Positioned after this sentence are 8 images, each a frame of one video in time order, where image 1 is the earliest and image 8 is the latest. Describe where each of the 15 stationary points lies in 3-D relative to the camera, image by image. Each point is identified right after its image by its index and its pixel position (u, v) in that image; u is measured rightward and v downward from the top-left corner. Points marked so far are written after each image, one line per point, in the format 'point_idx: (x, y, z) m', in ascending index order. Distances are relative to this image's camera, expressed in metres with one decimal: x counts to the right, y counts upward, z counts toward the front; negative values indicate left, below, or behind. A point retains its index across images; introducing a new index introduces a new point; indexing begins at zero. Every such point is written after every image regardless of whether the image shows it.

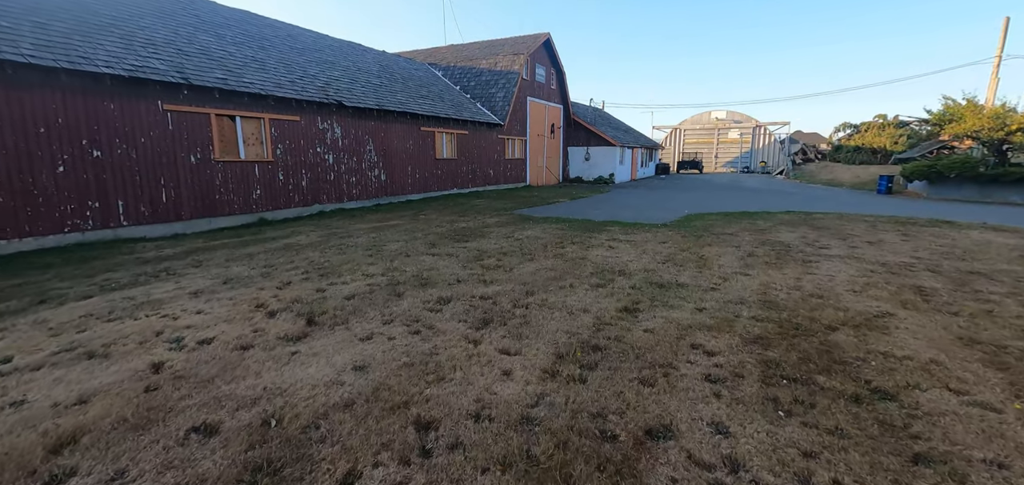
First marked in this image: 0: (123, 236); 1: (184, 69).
0: (-6.8, +0.1, +8.8) m
1: (-6.4, +3.4, +9.7) m
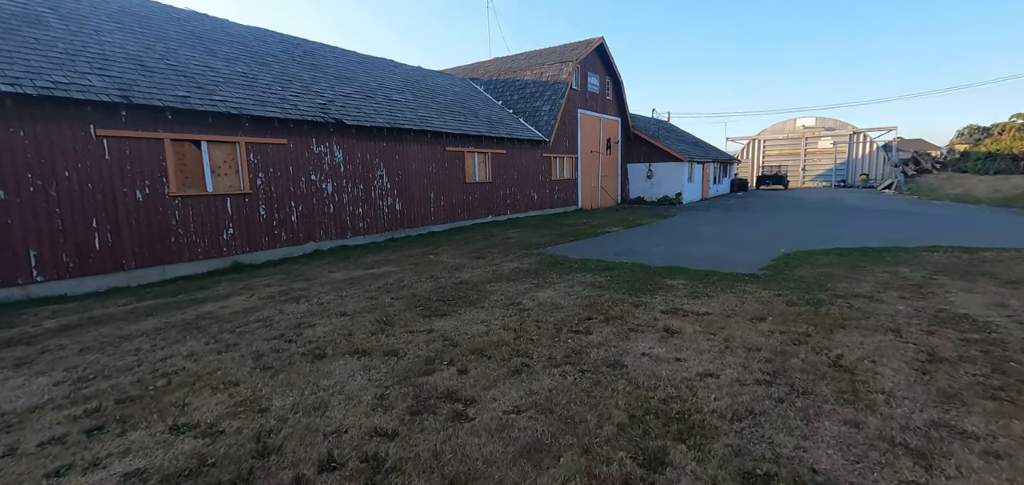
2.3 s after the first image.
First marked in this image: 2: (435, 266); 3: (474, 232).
0: (-6.6, -0.7, +7.0) m
1: (-6.1, +2.5, +8.0) m
2: (-1.4, -0.4, +8.3) m
3: (-1.1, +0.1, +13.4) m
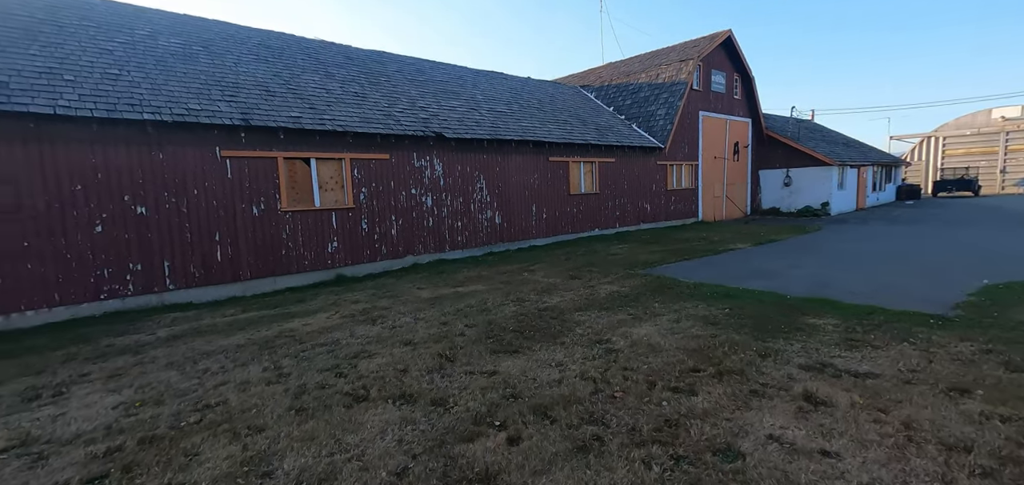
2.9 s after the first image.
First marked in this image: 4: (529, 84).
0: (-5.3, -0.9, +7.6) m
1: (-4.4, +2.3, +8.5) m
2: (+0.2, -0.7, +7.6) m
3: (+1.6, -0.3, +12.5) m
4: (+0.5, +5.7, +18.2) m
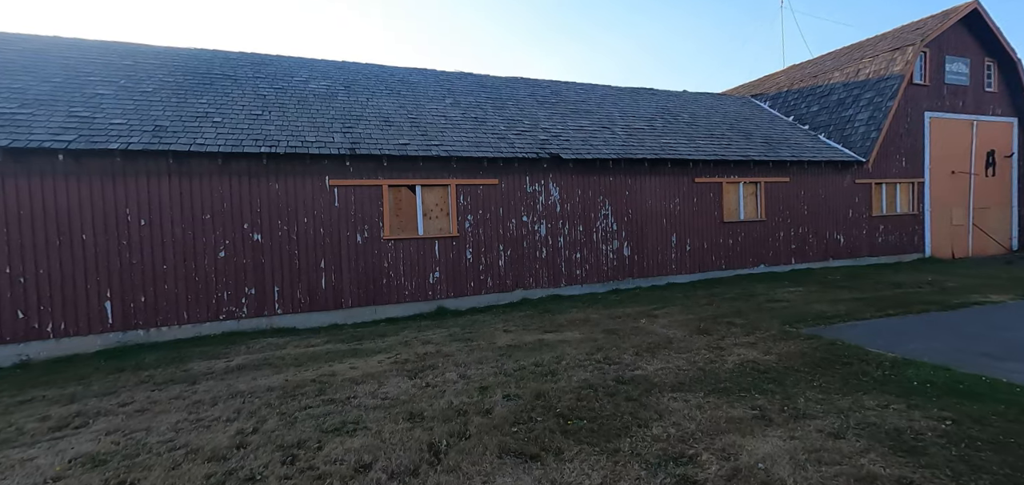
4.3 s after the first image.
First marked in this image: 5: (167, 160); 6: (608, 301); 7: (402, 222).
0: (-3.7, -1.3, +7.7) m
1: (-2.5, +1.8, +8.5) m
2: (+1.4, -1.2, +5.9) m
3: (+4.5, -1.1, +10.0) m
4: (+5.6, +4.6, +16.1) m
5: (-5.0, +1.2, +7.1) m
6: (+1.8, -1.1, +9.4) m
7: (-1.9, +0.4, +8.5) m
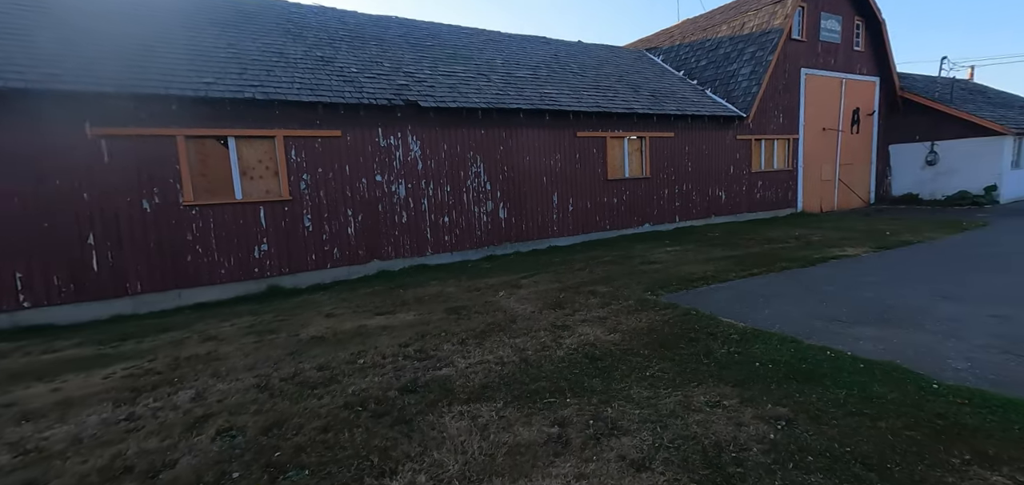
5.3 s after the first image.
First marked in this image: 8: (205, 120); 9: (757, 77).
0: (-5.8, -1.0, +5.9) m
1: (-4.8, +2.2, +6.6) m
2: (-0.5, -0.8, +5.0) m
3: (+1.9, -0.3, +9.5) m
4: (+1.9, +5.8, +15.2) m
5: (-7.0, +1.5, +5.0) m
6: (-0.6, -0.5, +8.4) m
7: (-4.2, +0.8, +6.9) m
8: (-4.1, +1.7, +6.7) m
9: (+7.5, +5.0, +15.0) m
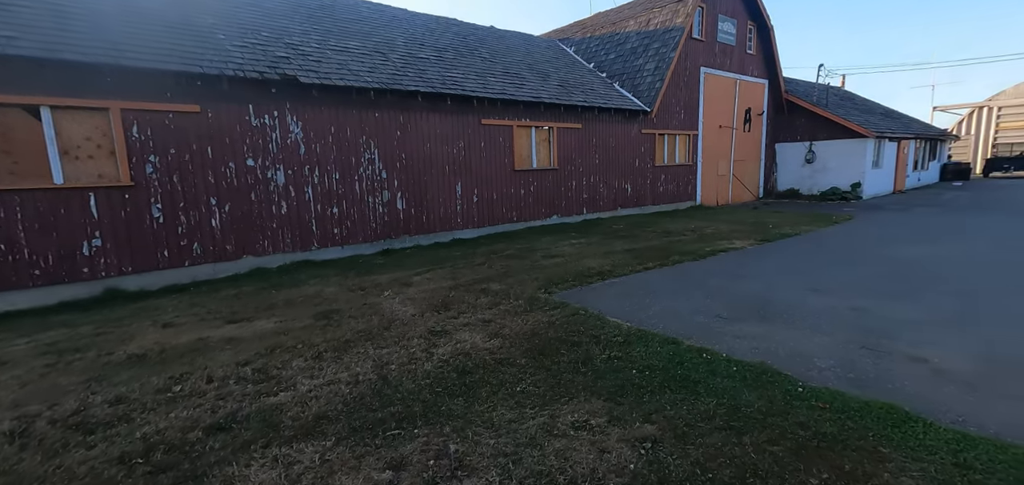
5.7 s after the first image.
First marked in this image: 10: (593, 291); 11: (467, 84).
0: (-7.1, -0.9, +4.5) m
1: (-6.2, +2.3, +5.2) m
2: (-1.6, -0.8, +4.4) m
3: (0.0, -0.2, +9.2) m
4: (-0.9, +6.1, +14.7) m
5: (-8.0, +1.5, +3.3) m
6: (-2.3, -0.4, +7.8) m
7: (-5.6, +0.9, +5.6) m
8: (-5.5, +1.7, +5.5) m
9: (+4.7, +5.3, +15.5) m
10: (+0.9, -0.6, +5.8) m
11: (-1.0, +3.4, +10.6) m
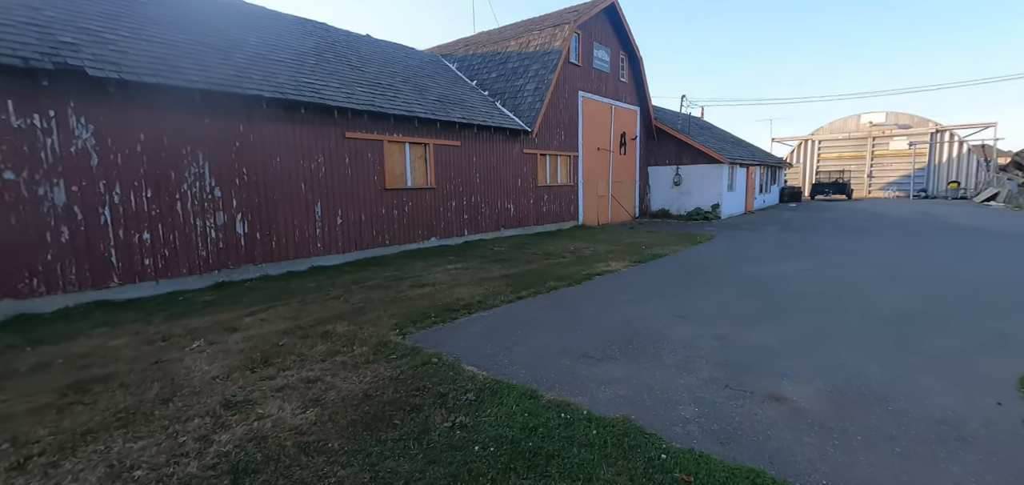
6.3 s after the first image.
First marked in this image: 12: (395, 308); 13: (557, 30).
0: (-8.2, -1.3, +2.1) m
1: (-7.5, +1.9, +3.1) m
2: (-2.8, -1.1, +3.2) m
3: (-2.3, -0.7, +8.2) m
4: (-4.4, +5.4, +13.6) m
5: (-8.9, +1.1, +0.8) m
6: (-4.2, -0.8, +6.3) m
7: (-7.0, +0.5, +3.6) m
8: (-6.9, +1.3, +3.4) m
9: (+0.9, +4.6, +15.5) m
10: (-0.6, -0.9, +5.1) m
11: (-3.6, +2.9, +9.5) m
12: (-1.6, -0.8, +6.5) m
13: (+1.5, +7.2, +16.8) m
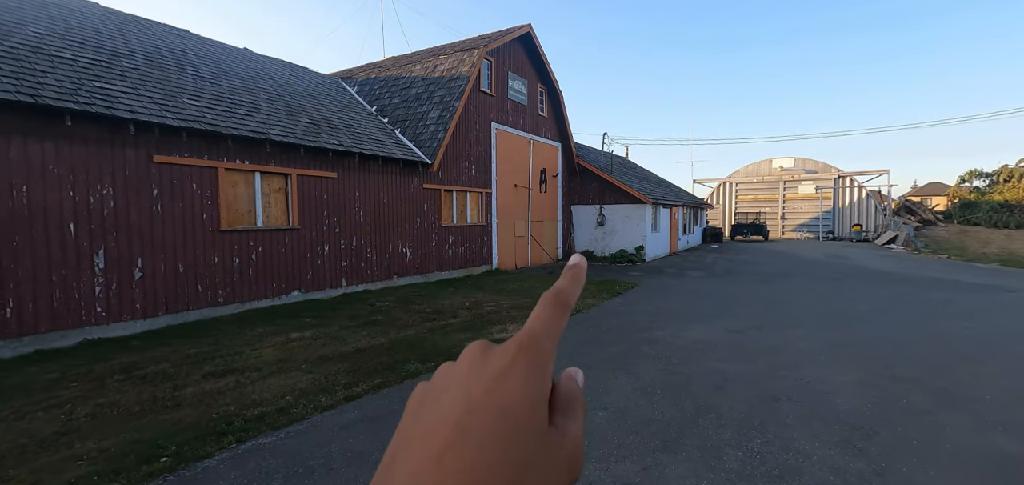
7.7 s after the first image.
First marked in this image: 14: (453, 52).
0: (-9.2, -1.6, -1.2) m
1: (-8.6, +1.5, +0.1) m
2: (-4.0, -1.5, +0.5) m
3: (-4.1, -1.5, +5.7) m
4: (-6.9, +4.2, +11.1) m
5: (-9.7, +0.9, -2.4) m
6: (-5.8, -1.5, +3.5) m
7: (-8.2, +0.1, +0.6) m
8: (-8.1, +0.9, +0.5) m
9: (-1.9, +3.3, +13.6) m
10: (-2.1, -1.5, +2.8) m
11: (-5.5, +2.0, +7.0) m
12: (-3.2, -1.5, +4.0) m
13: (-1.4, +5.7, +15.2) m
14: (-1.9, +6.0, +15.6) m
